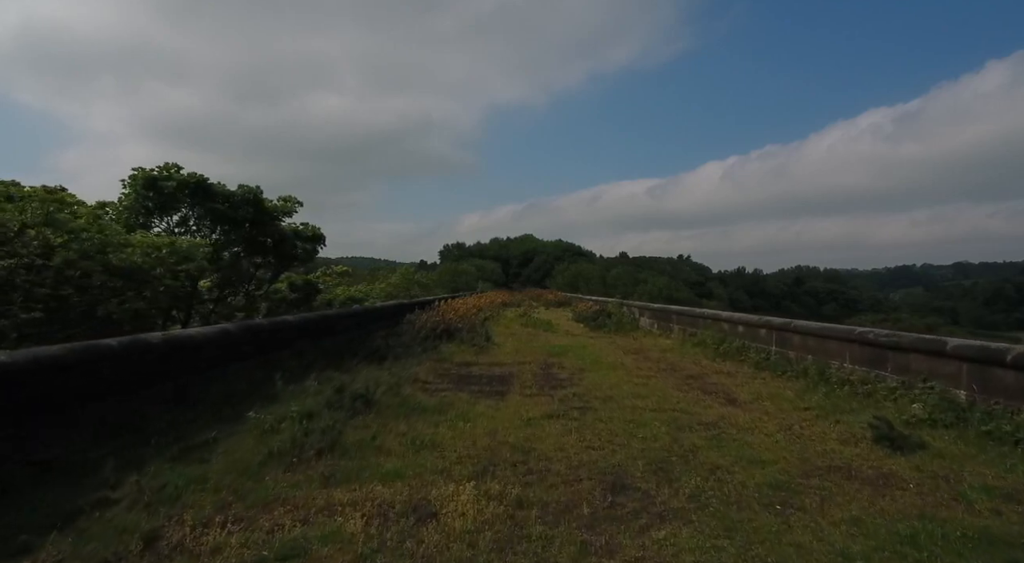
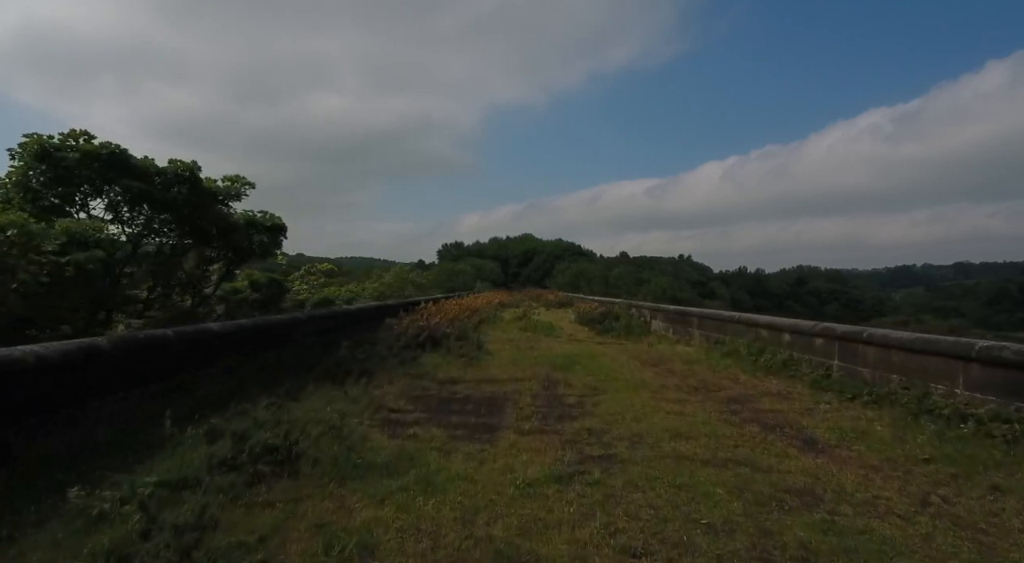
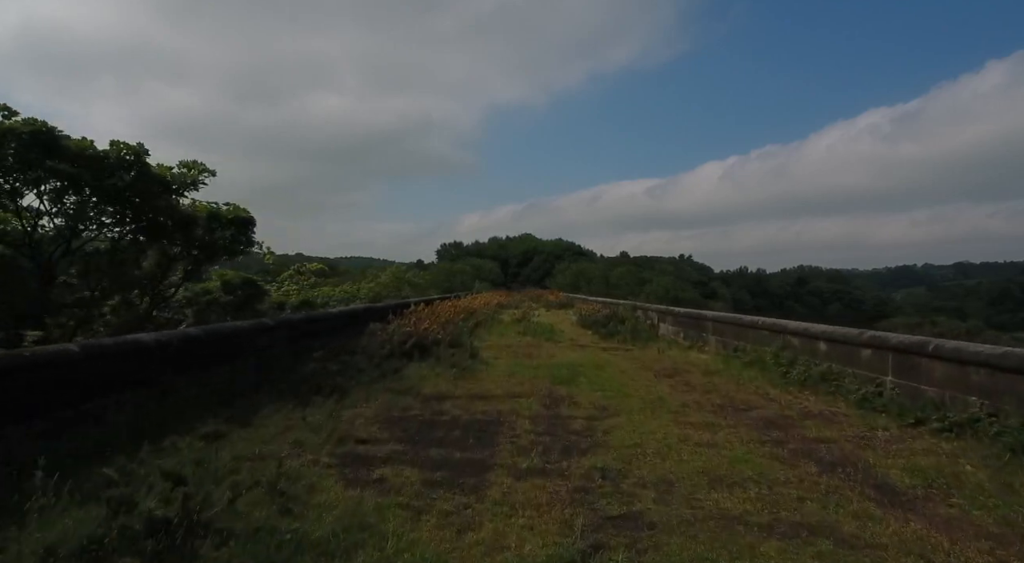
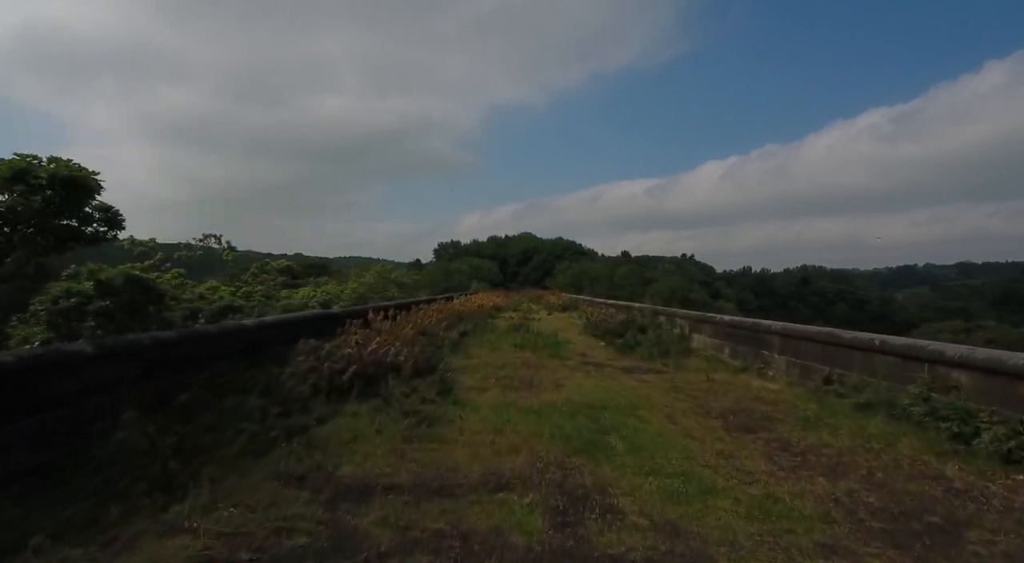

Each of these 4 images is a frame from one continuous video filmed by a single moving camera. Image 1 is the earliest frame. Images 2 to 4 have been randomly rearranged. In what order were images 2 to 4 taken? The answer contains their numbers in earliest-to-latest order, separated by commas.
2, 3, 4
